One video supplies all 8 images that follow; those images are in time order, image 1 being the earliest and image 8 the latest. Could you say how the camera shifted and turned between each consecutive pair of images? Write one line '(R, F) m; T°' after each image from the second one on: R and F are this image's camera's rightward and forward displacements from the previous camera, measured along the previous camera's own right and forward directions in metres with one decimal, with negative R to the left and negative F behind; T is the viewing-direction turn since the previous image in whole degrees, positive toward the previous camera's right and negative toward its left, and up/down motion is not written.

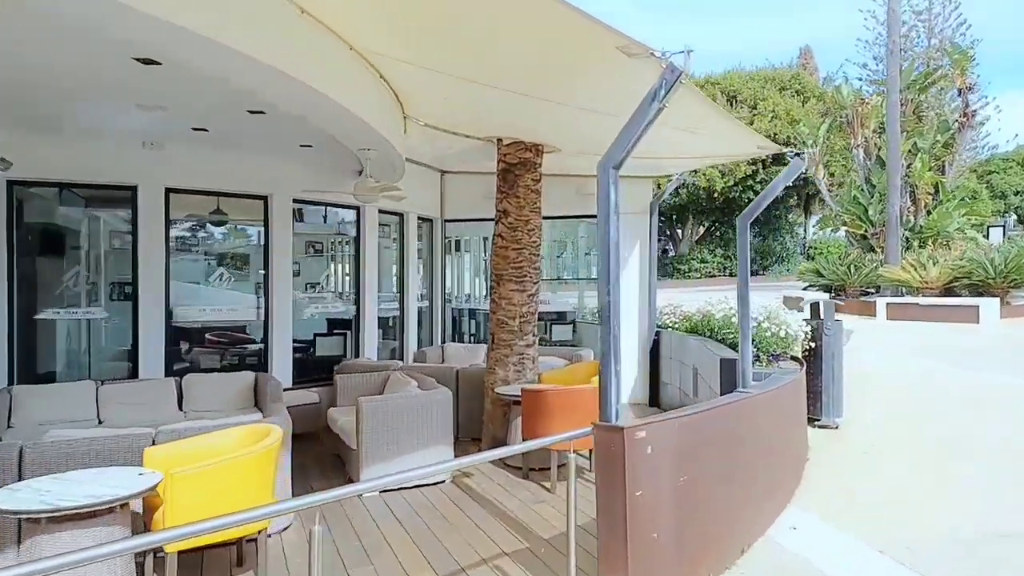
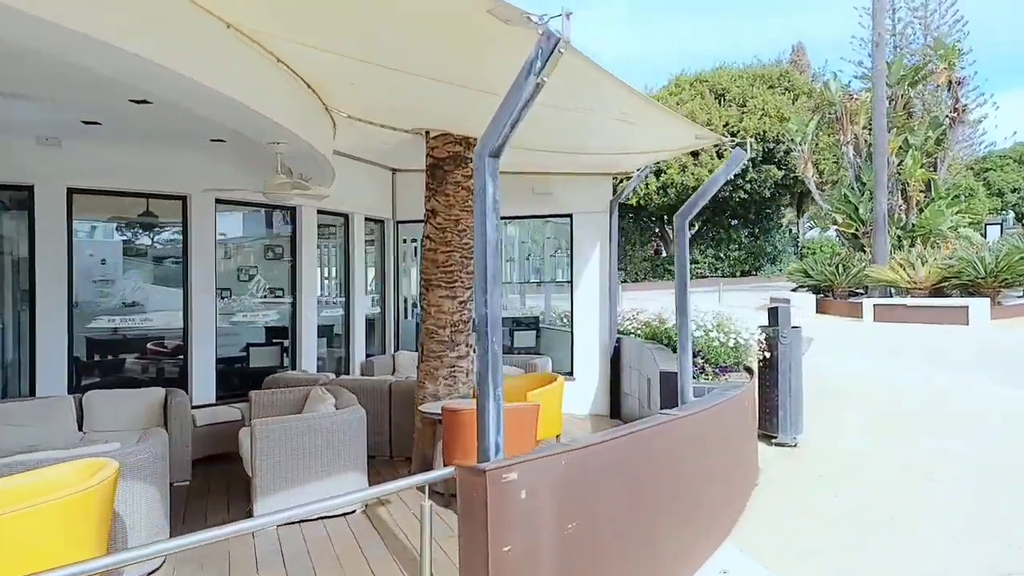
(+0.6, +0.5) m; 0°
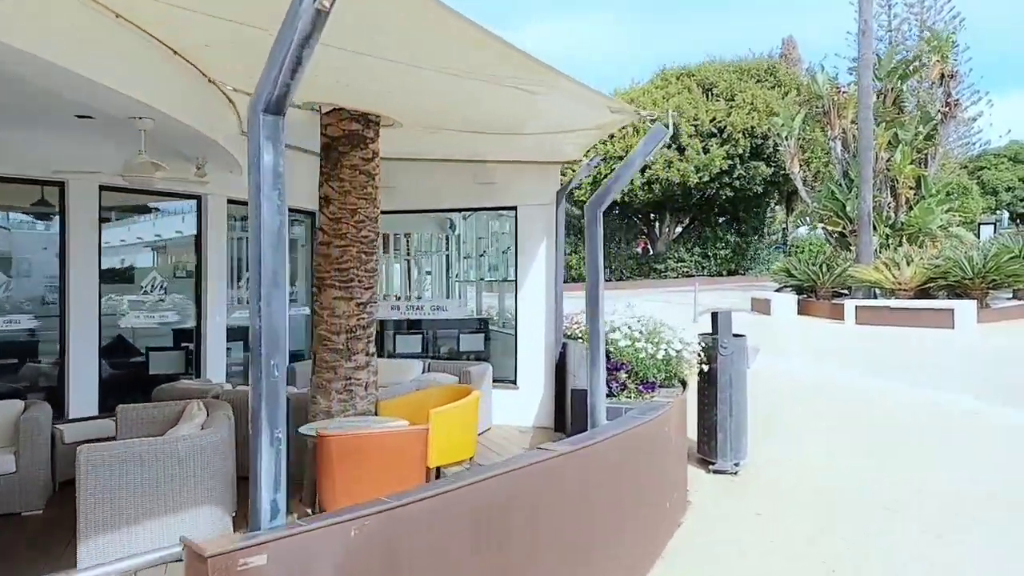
(+0.7, +0.8) m; 0°
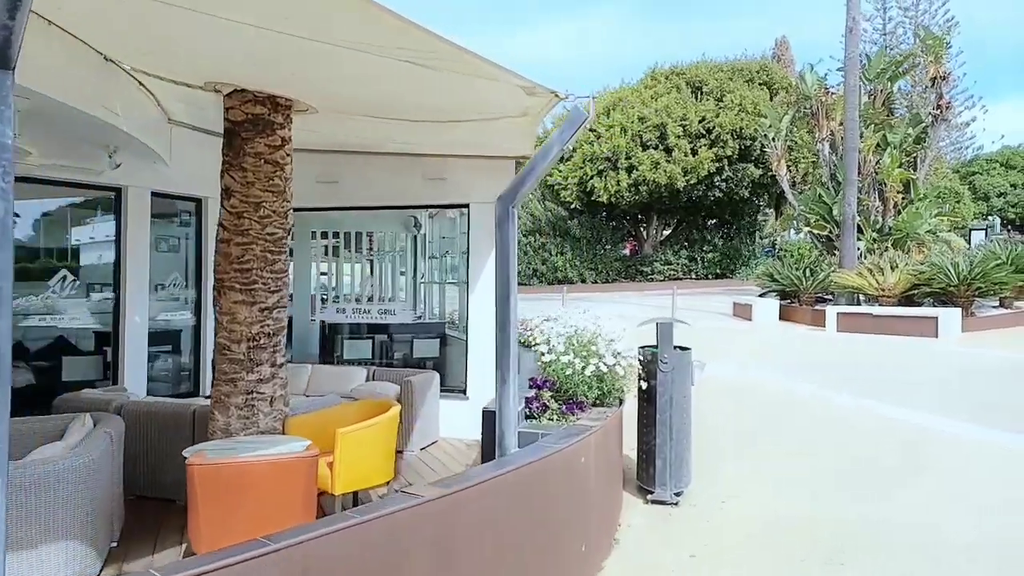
(+0.5, +0.5) m; 0°
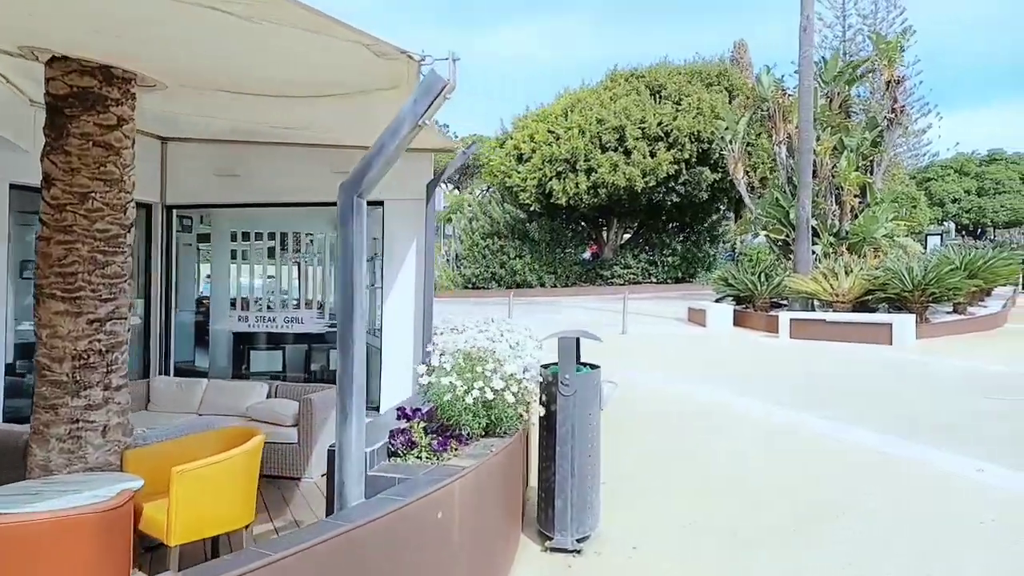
(+0.5, +0.7) m; +3°
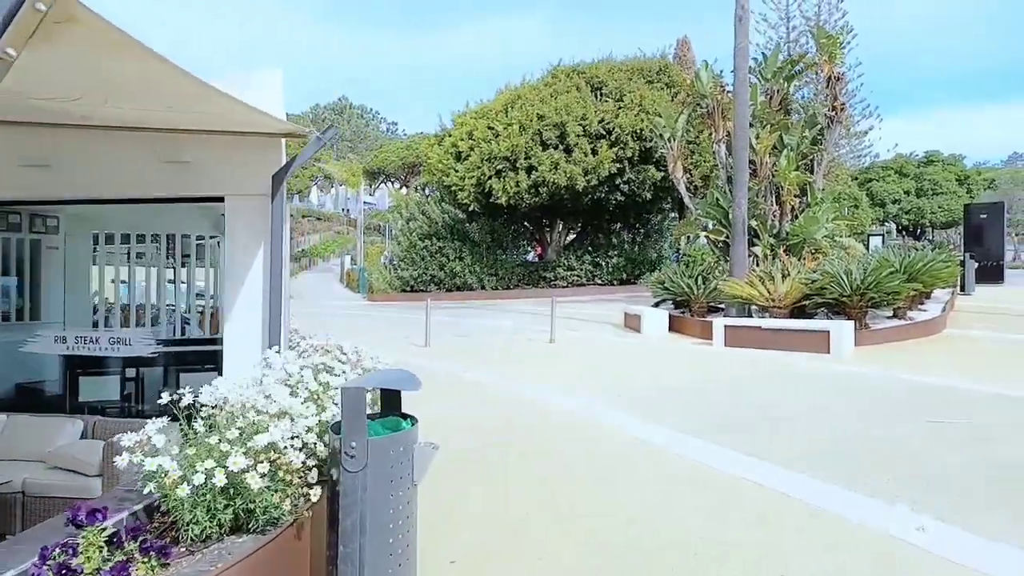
(+0.7, +1.0) m; +4°
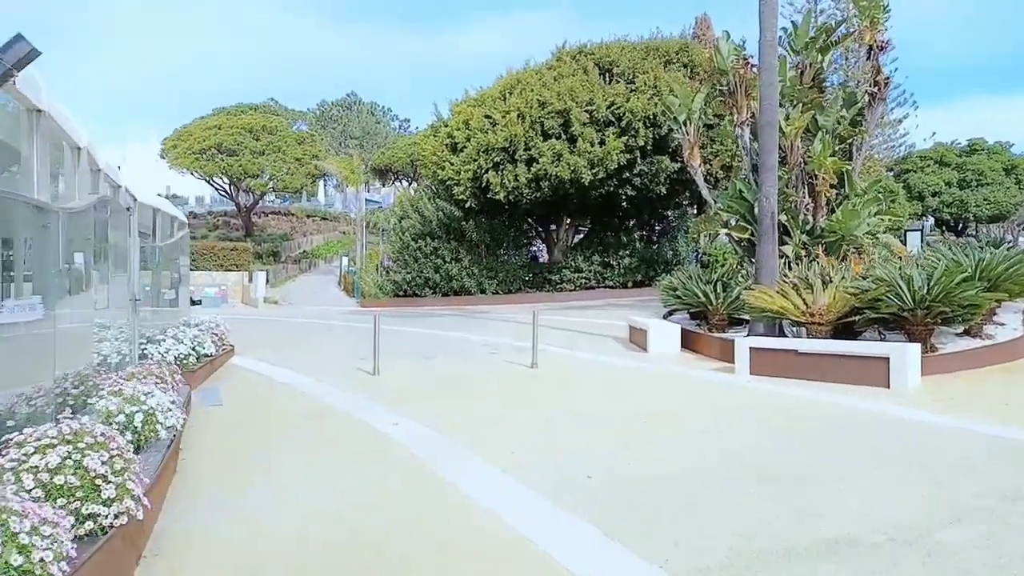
(+0.7, +2.5) m; -2°
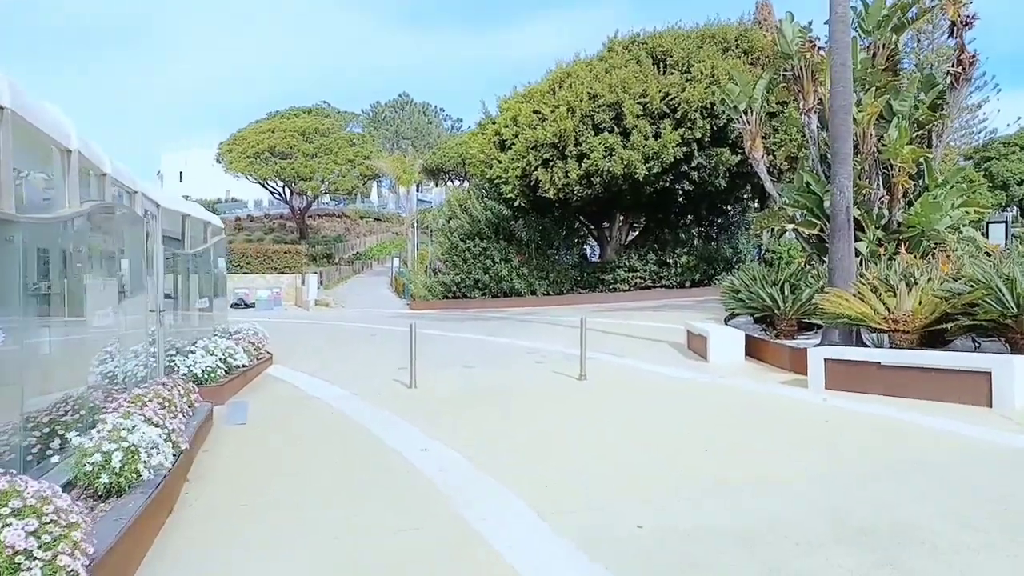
(+0.1, +0.7) m; -4°
